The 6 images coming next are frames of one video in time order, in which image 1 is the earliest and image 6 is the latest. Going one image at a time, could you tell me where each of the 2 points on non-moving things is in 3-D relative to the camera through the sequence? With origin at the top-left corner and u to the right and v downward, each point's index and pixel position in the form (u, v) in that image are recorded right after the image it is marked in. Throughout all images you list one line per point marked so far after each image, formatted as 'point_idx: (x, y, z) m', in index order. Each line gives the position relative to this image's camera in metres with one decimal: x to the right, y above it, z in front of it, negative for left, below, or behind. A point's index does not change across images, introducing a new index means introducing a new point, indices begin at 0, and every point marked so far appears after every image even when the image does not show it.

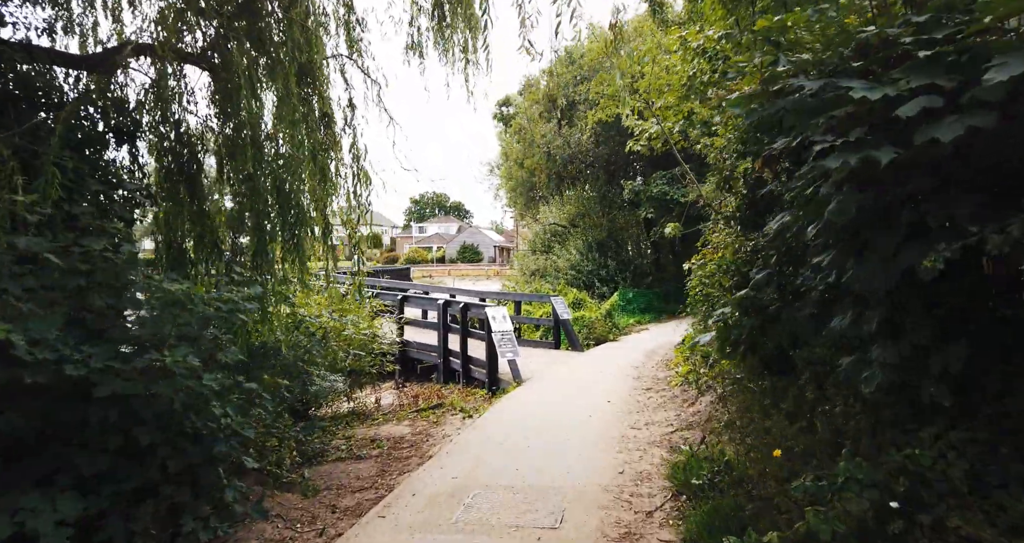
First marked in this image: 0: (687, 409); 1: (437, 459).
0: (+1.6, -1.3, +5.5) m
1: (-0.6, -1.4, +4.6) m
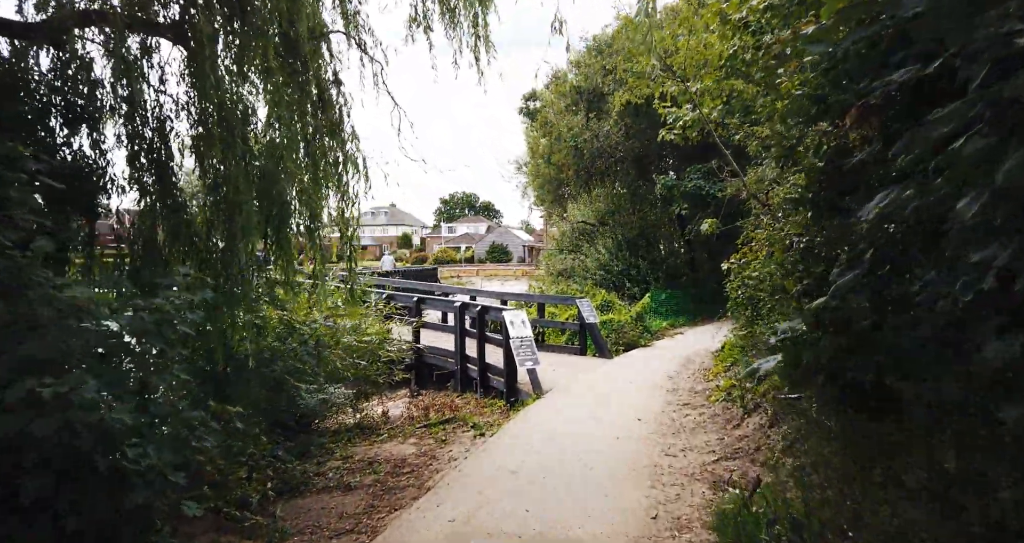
0: (+1.7, -1.3, +4.7) m
1: (-0.5, -1.4, +3.9) m
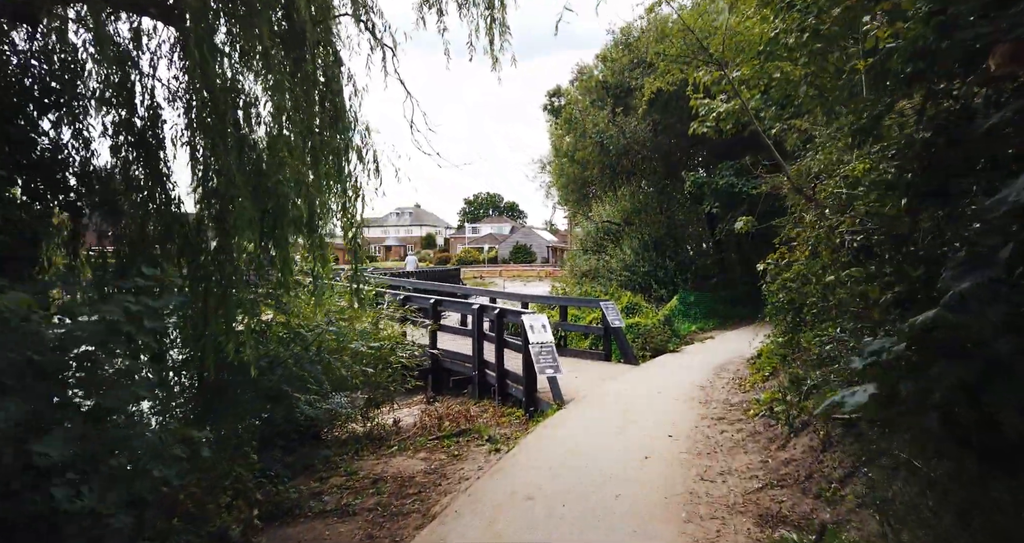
0: (+1.8, -1.3, +4.2) m
1: (-0.4, -1.4, +3.5) m
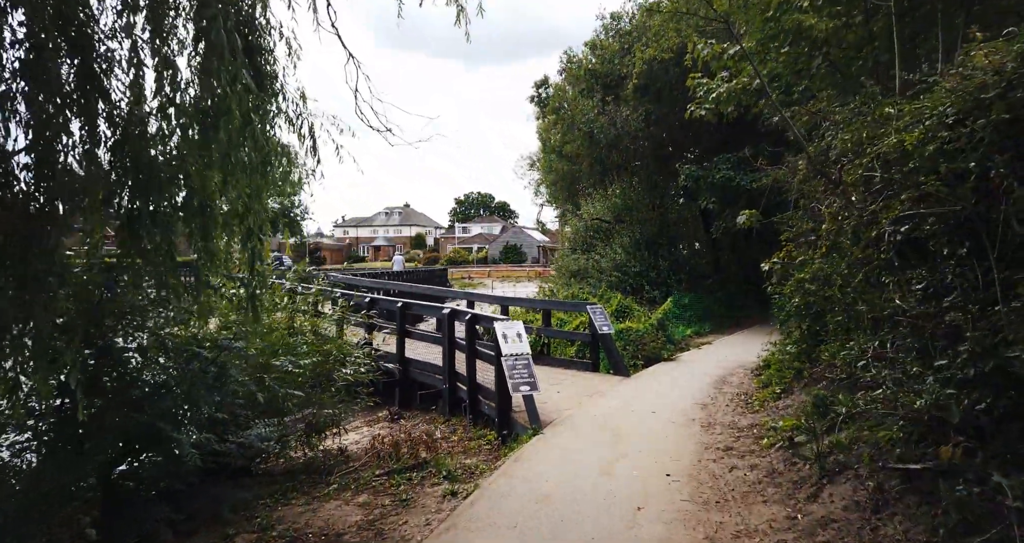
0: (+1.6, -1.3, +3.3) m
1: (-0.6, -1.4, +2.5) m
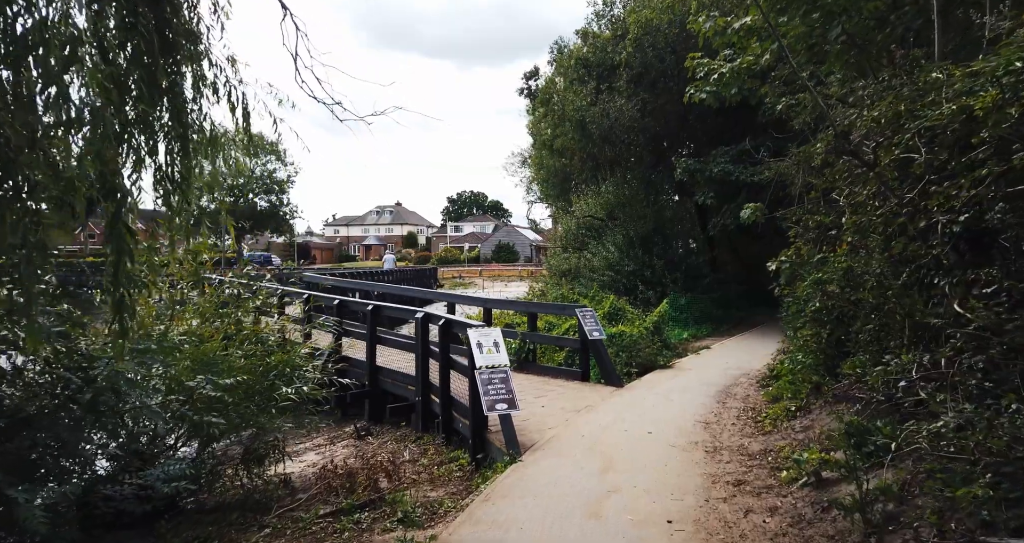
0: (+1.4, -1.3, +2.5) m
1: (-0.8, -1.4, +1.7) m
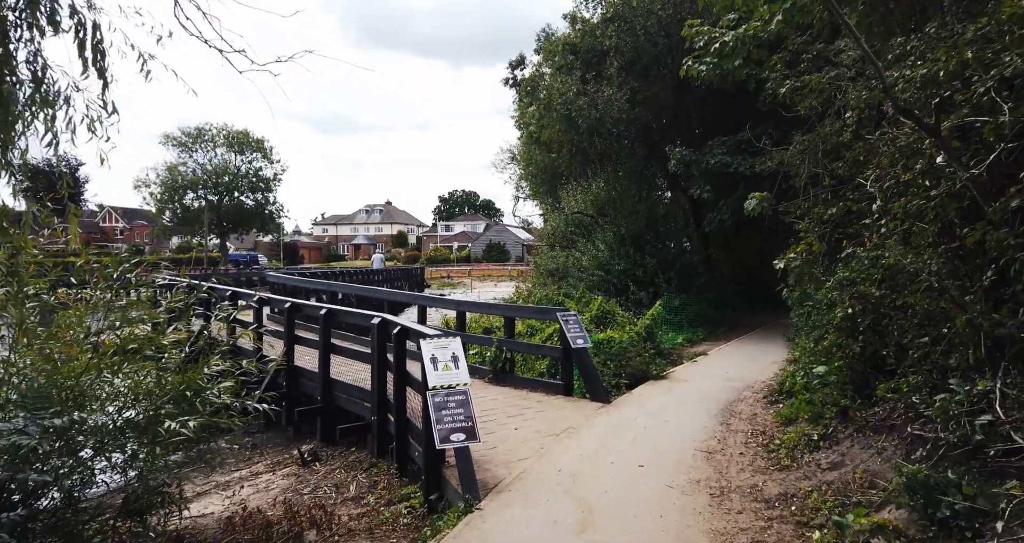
0: (+1.2, -1.3, +1.6) m
1: (-1.0, -1.4, +0.8) m
